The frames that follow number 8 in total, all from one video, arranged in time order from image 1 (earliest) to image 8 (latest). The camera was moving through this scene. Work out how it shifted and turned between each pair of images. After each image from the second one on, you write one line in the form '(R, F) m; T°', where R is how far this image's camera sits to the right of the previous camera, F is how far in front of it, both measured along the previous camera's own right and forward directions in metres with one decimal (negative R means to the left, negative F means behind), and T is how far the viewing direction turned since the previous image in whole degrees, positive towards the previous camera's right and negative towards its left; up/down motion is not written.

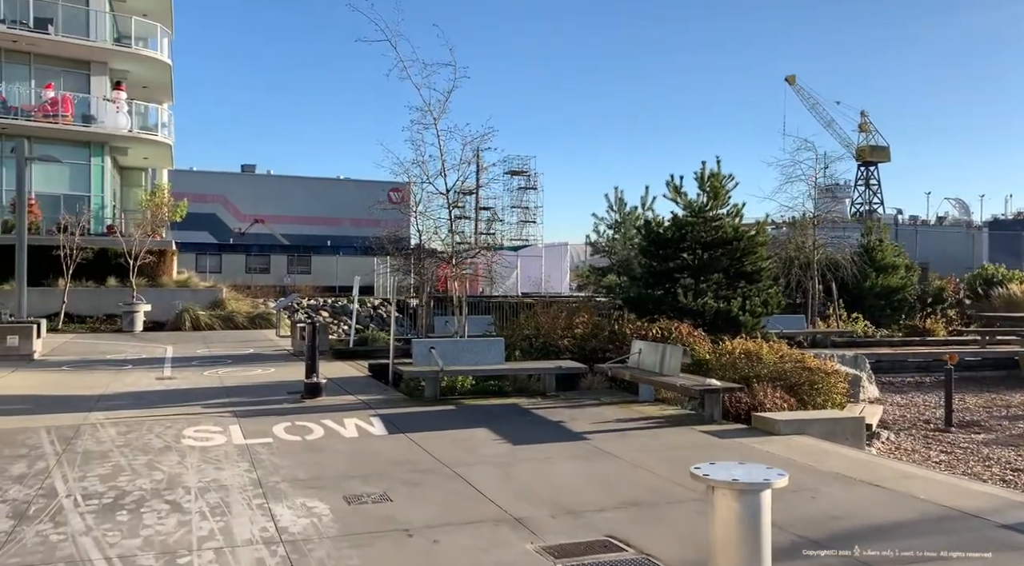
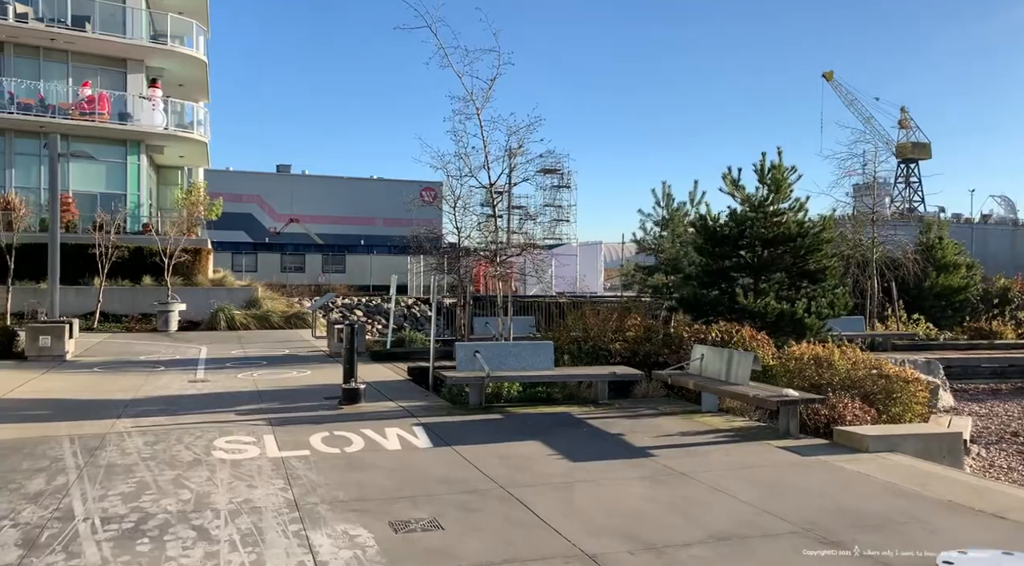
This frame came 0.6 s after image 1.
(-0.3, +0.7) m; -3°
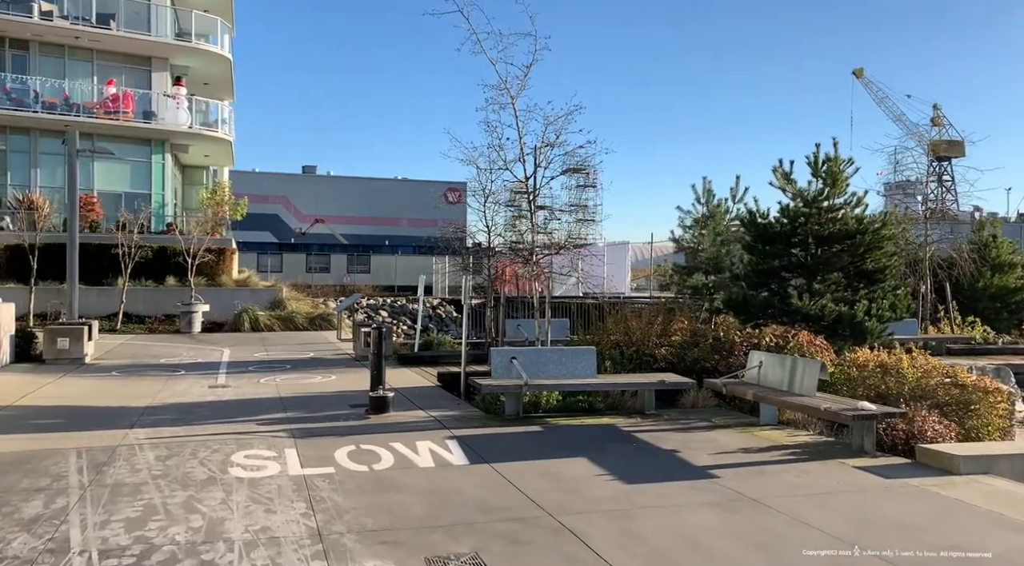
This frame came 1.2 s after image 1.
(-0.2, +0.7) m; -2°
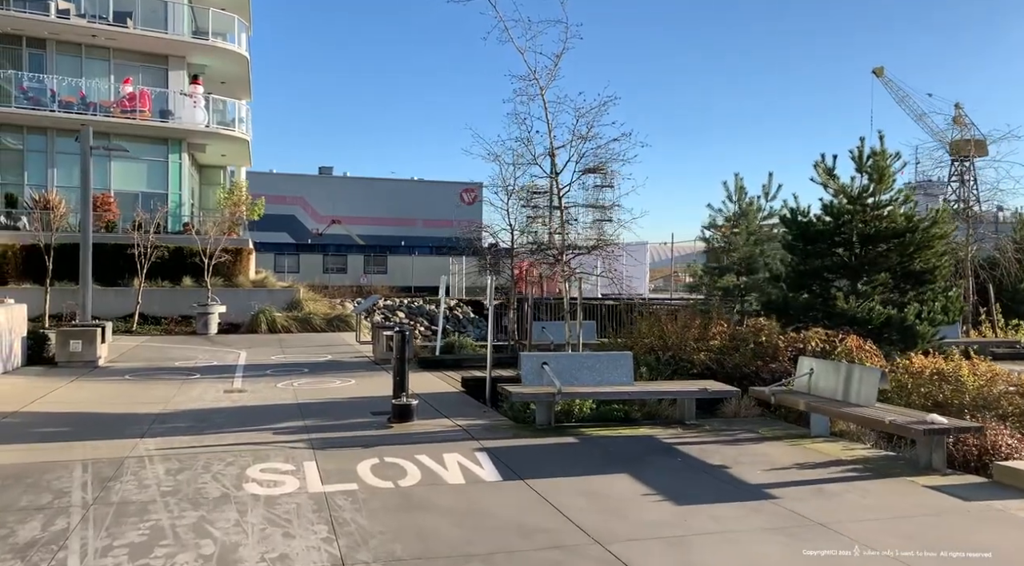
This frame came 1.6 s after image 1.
(-0.2, +0.5) m; -1°
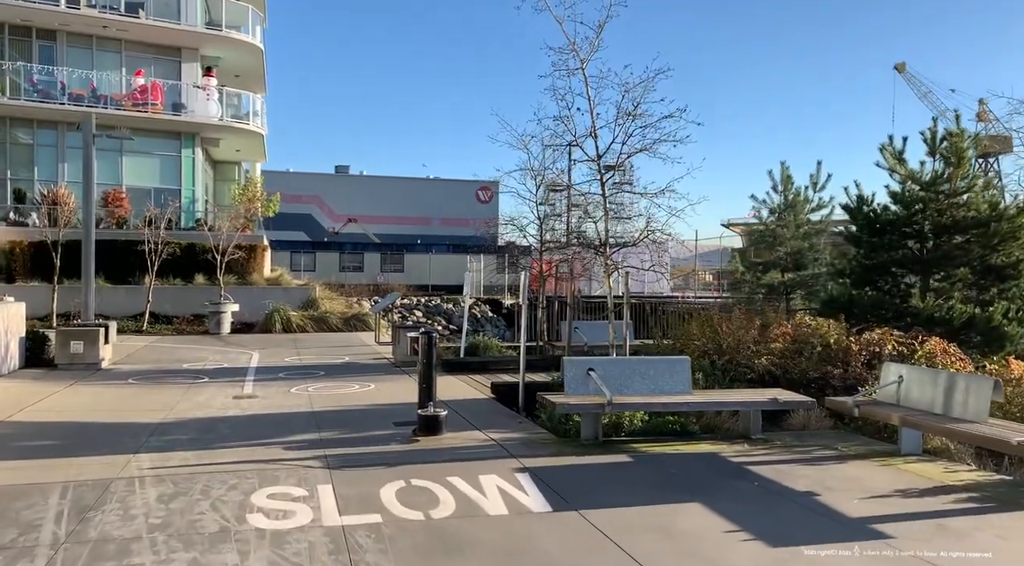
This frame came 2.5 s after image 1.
(-0.3, +1.0) m; -1°
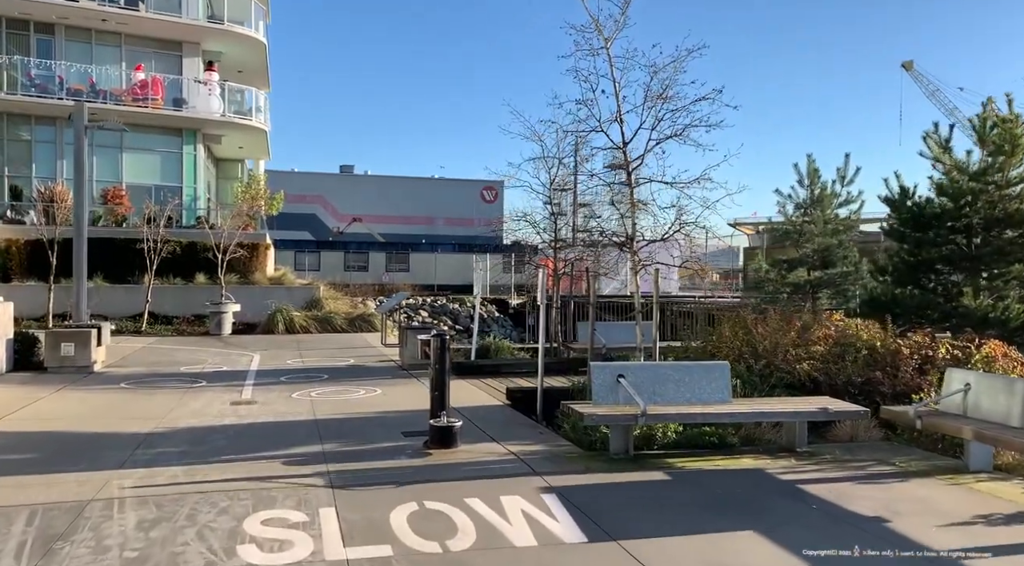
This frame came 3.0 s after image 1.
(-0.2, +0.7) m; 0°
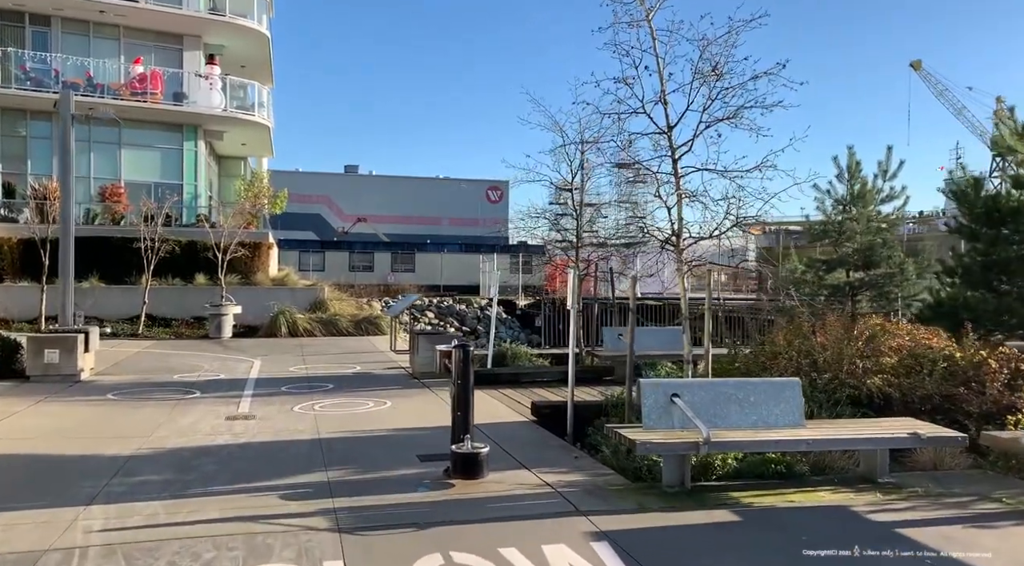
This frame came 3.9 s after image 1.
(-0.3, +1.0) m; 0°
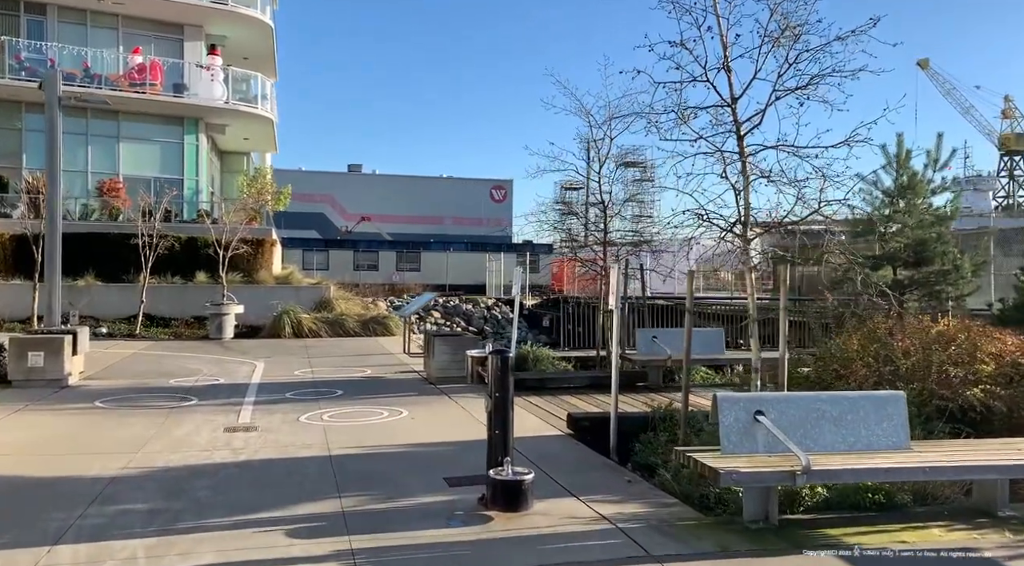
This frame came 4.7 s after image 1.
(-0.3, +0.9) m; 0°
